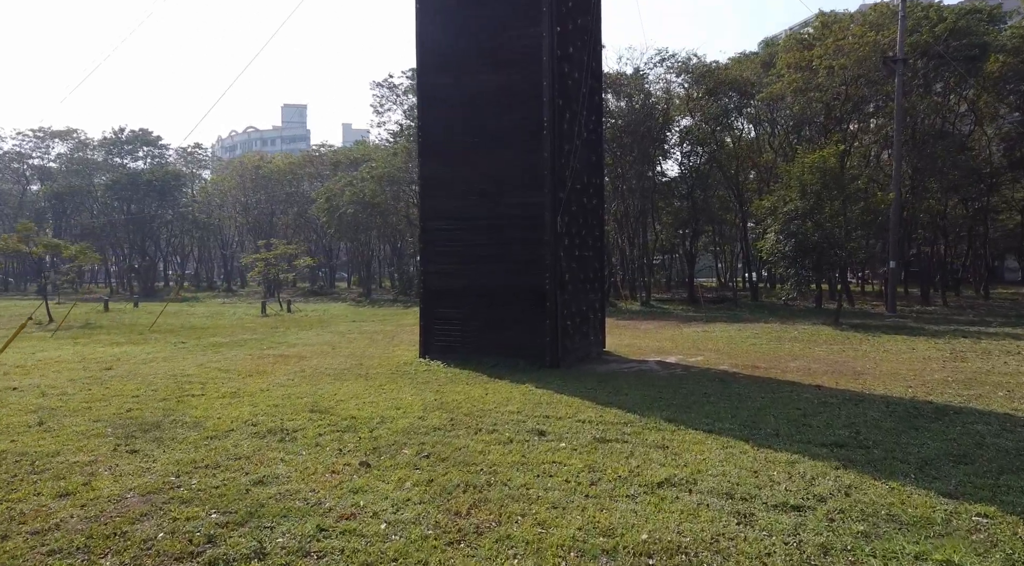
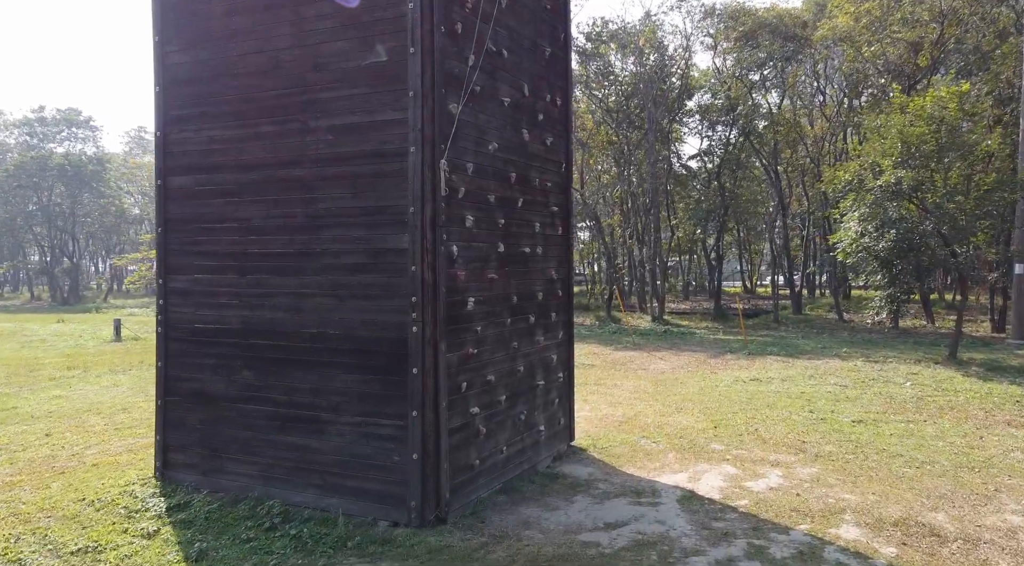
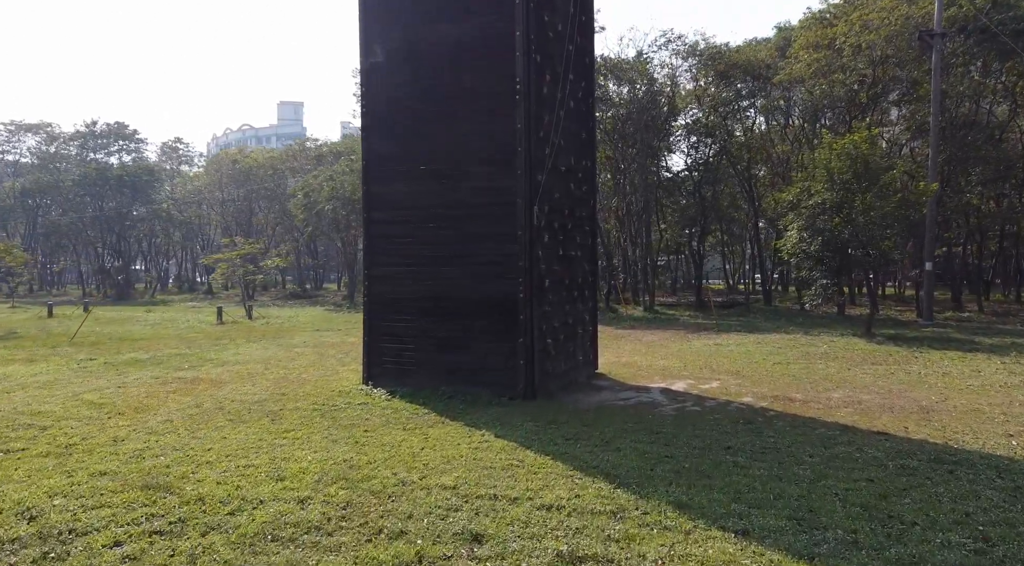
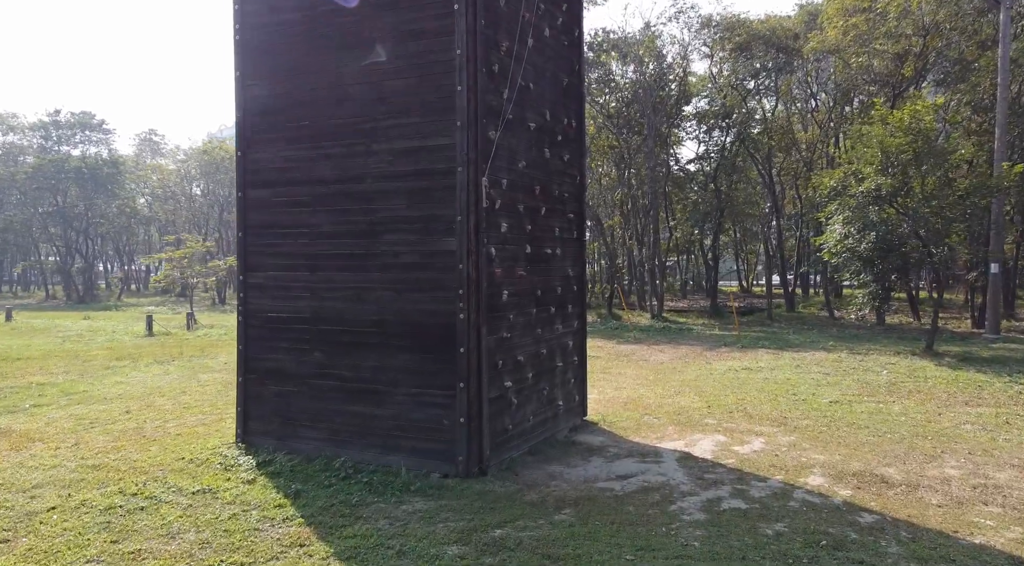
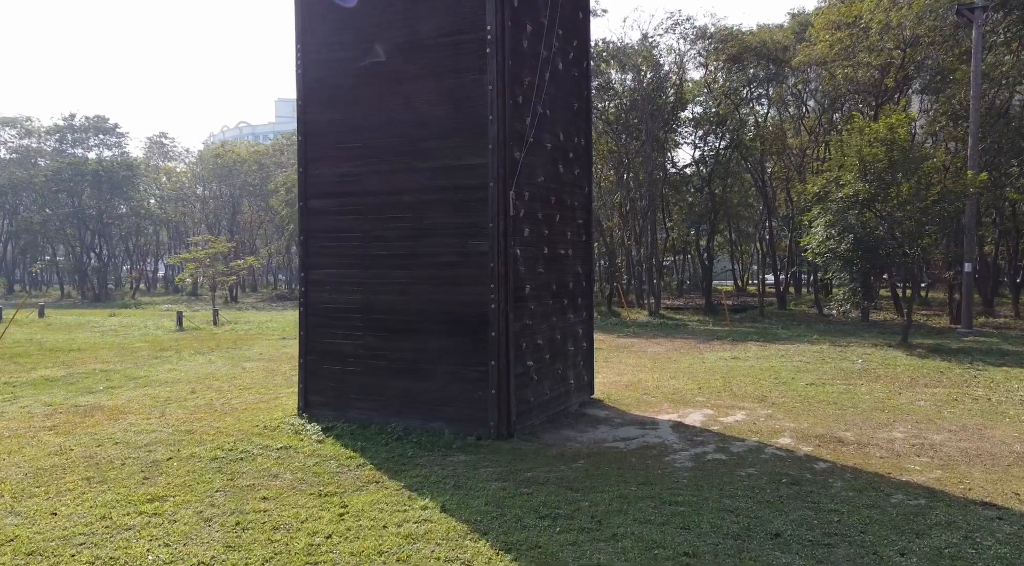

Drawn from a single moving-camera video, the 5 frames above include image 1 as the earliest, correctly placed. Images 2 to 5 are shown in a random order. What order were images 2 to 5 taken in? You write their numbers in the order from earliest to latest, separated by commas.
3, 5, 4, 2
